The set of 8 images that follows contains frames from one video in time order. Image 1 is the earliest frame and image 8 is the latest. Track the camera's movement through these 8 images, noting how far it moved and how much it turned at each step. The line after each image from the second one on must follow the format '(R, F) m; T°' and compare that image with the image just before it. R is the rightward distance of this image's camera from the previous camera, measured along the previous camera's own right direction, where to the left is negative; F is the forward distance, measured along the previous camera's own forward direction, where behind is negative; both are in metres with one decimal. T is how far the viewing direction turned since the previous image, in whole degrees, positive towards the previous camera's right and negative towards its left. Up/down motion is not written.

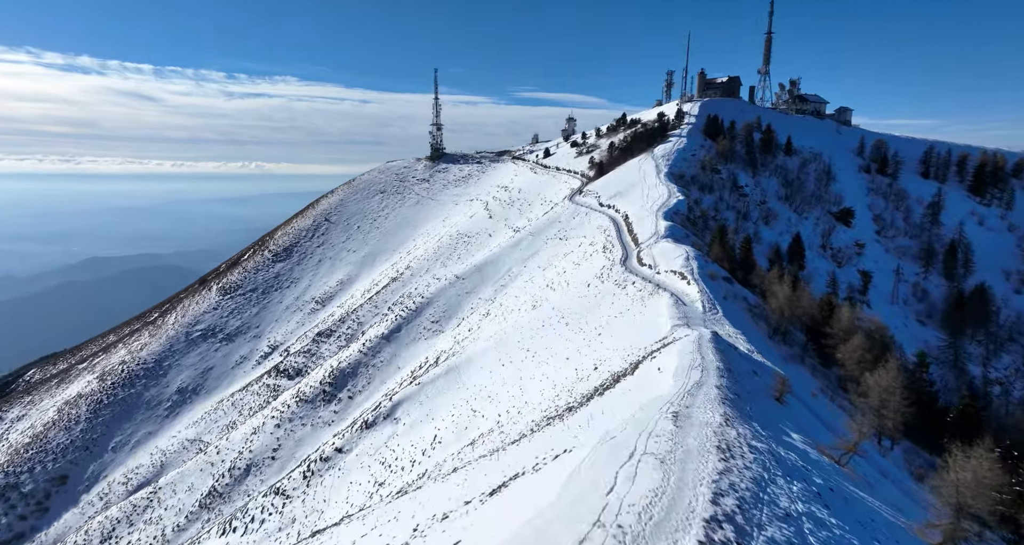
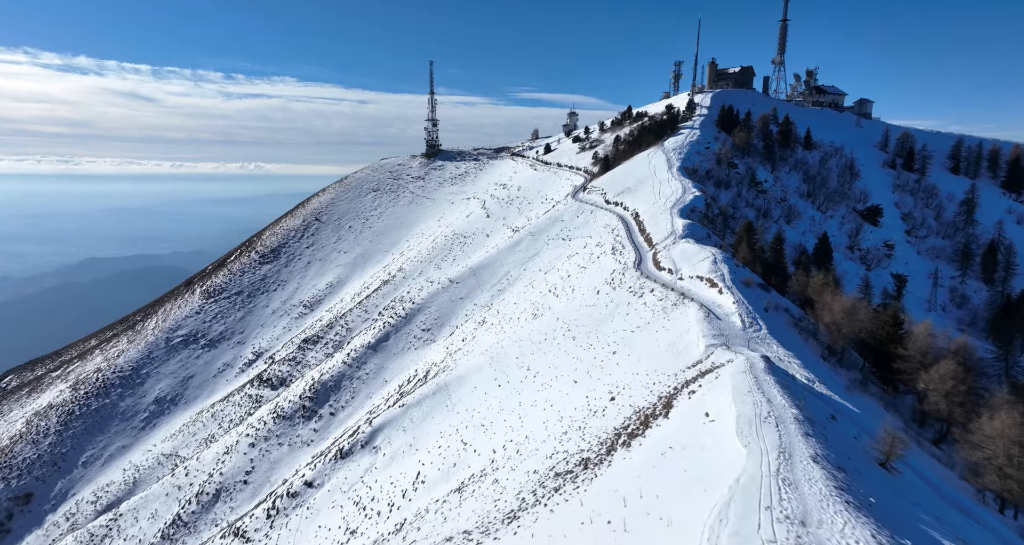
(+0.1, +4.6) m; 0°
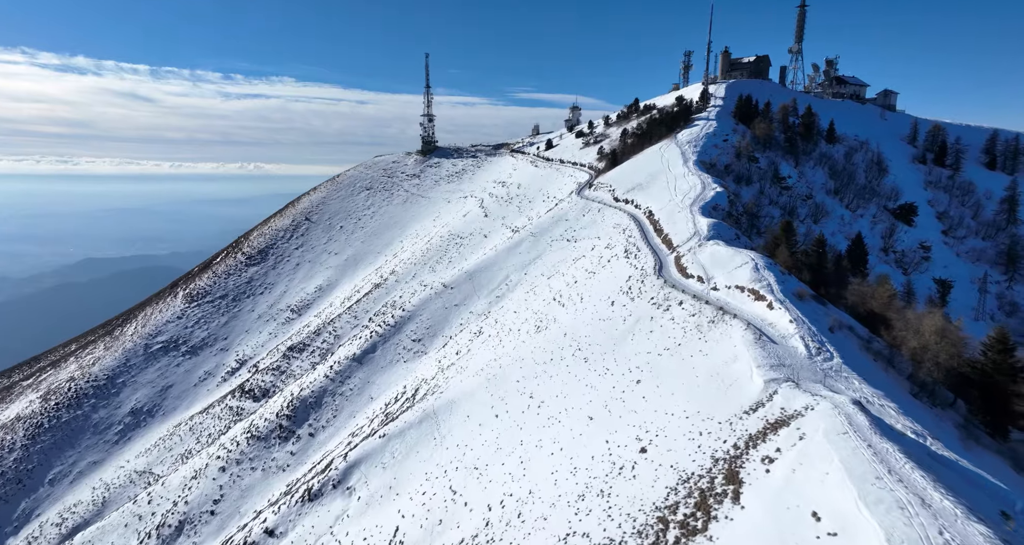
(0.0, +4.6) m; 0°
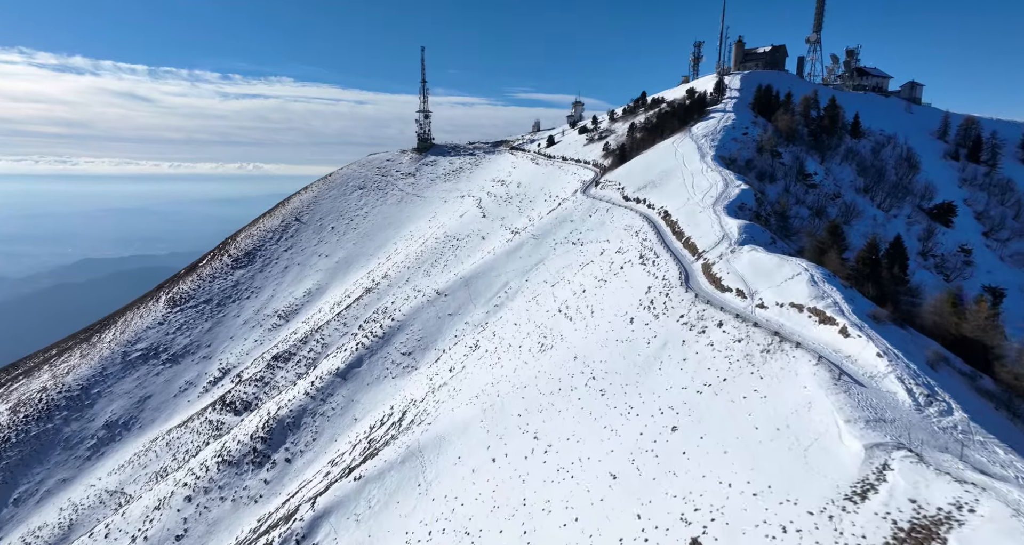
(0.0, +4.2) m; 0°
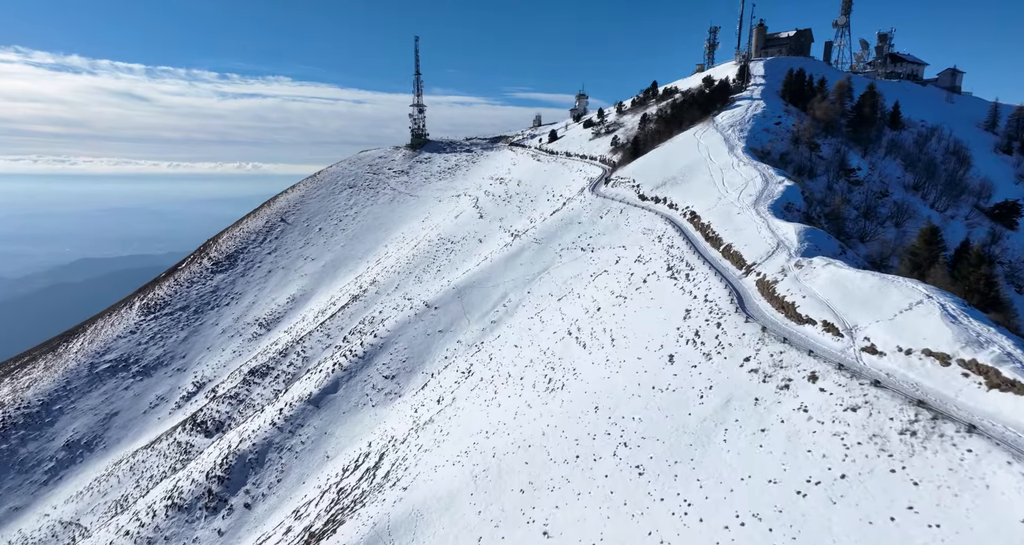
(0.0, +5.6) m; 0°
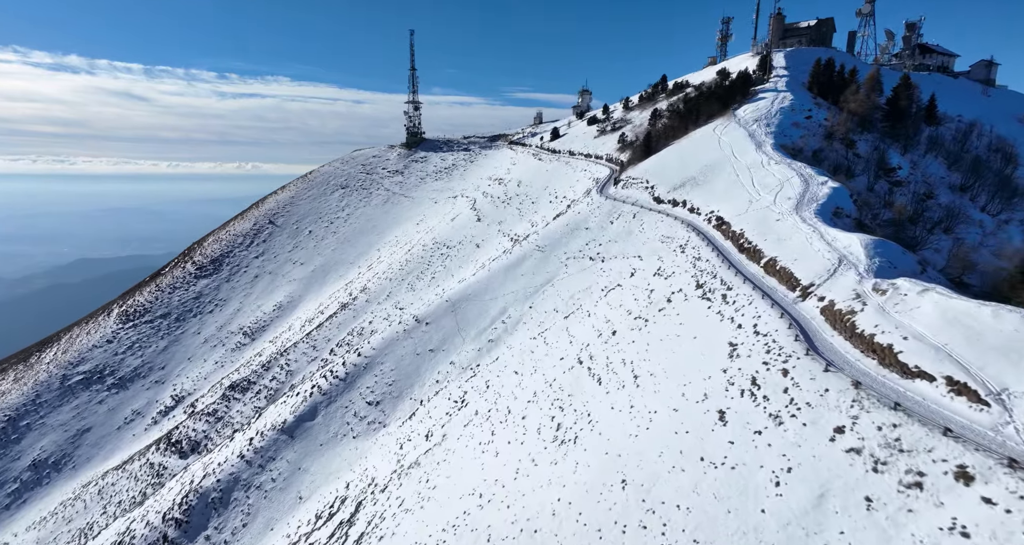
(0.0, +4.1) m; 0°
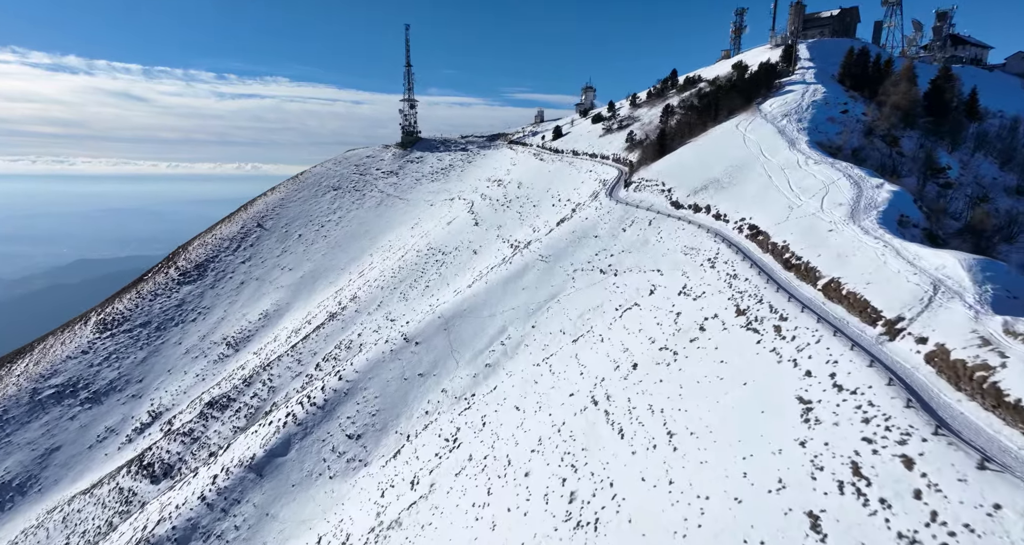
(0.0, +3.9) m; 0°
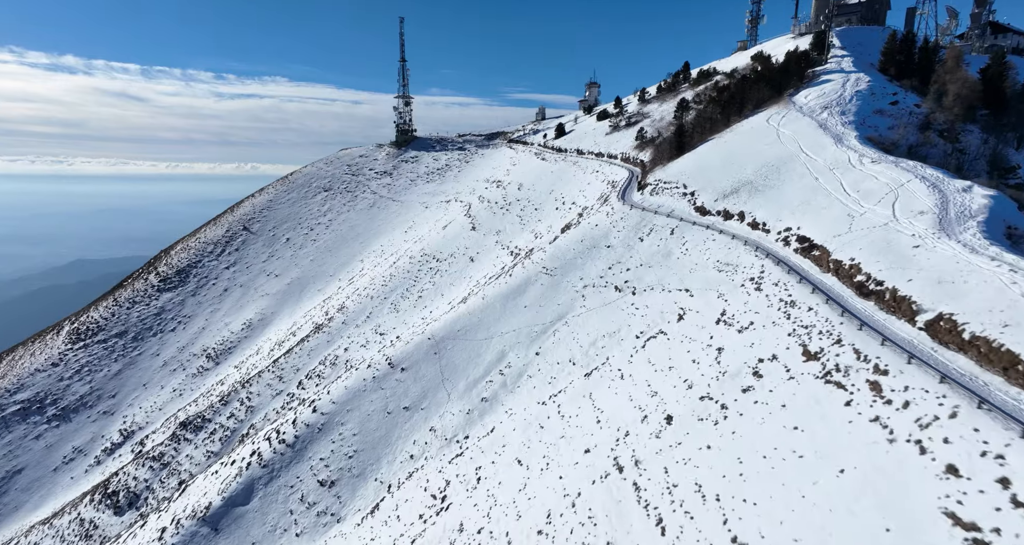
(-0.1, +4.1) m; 0°
